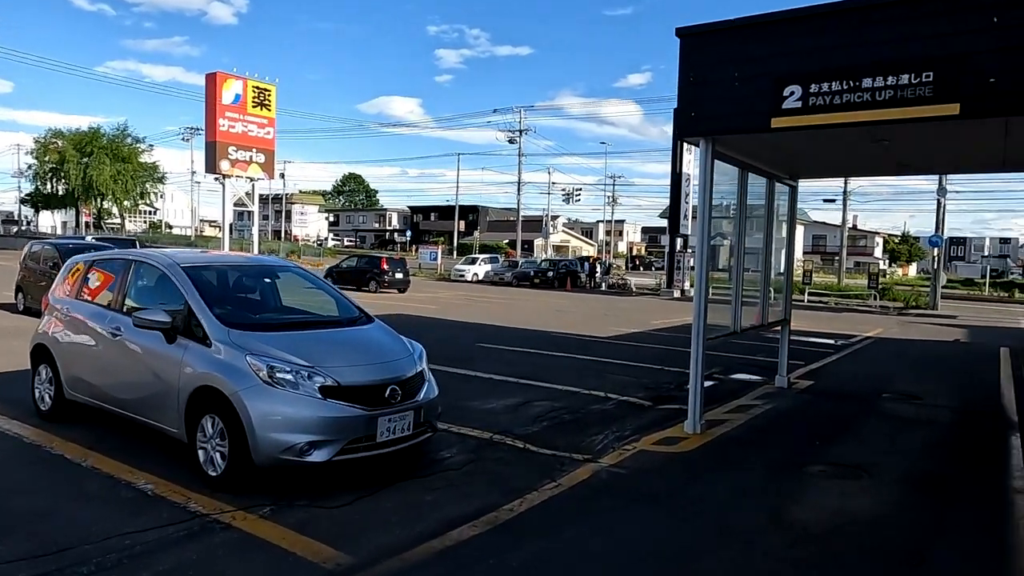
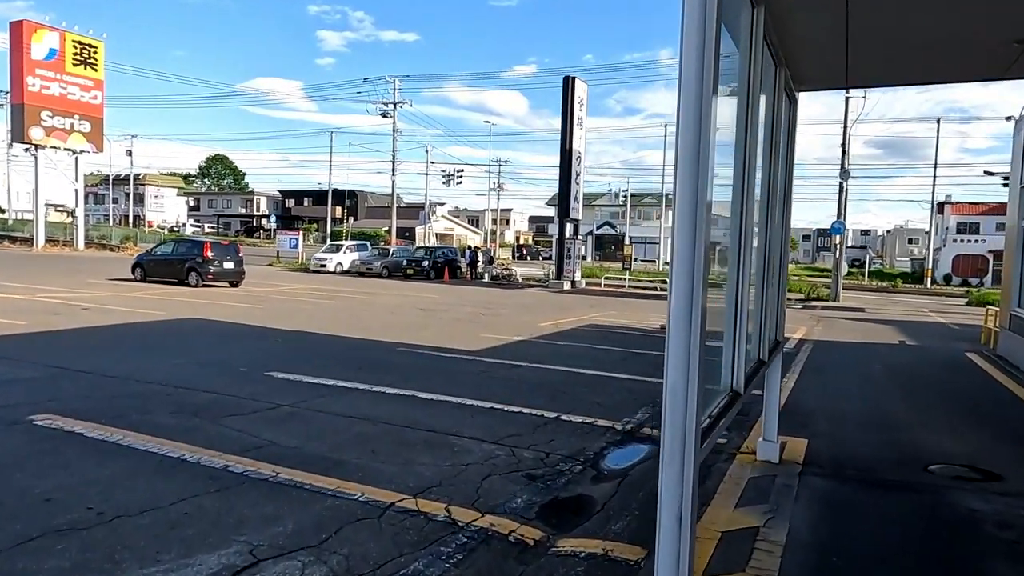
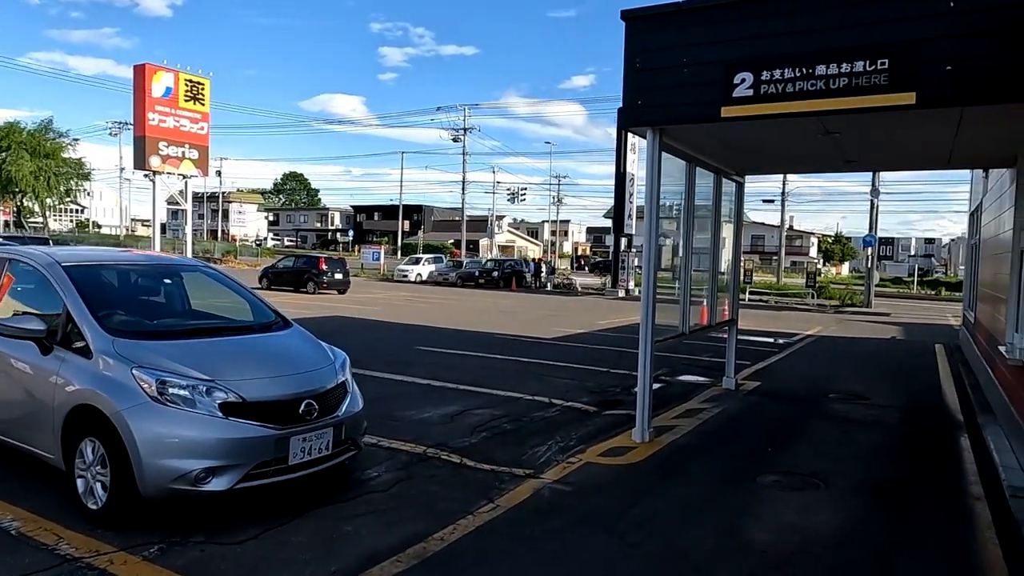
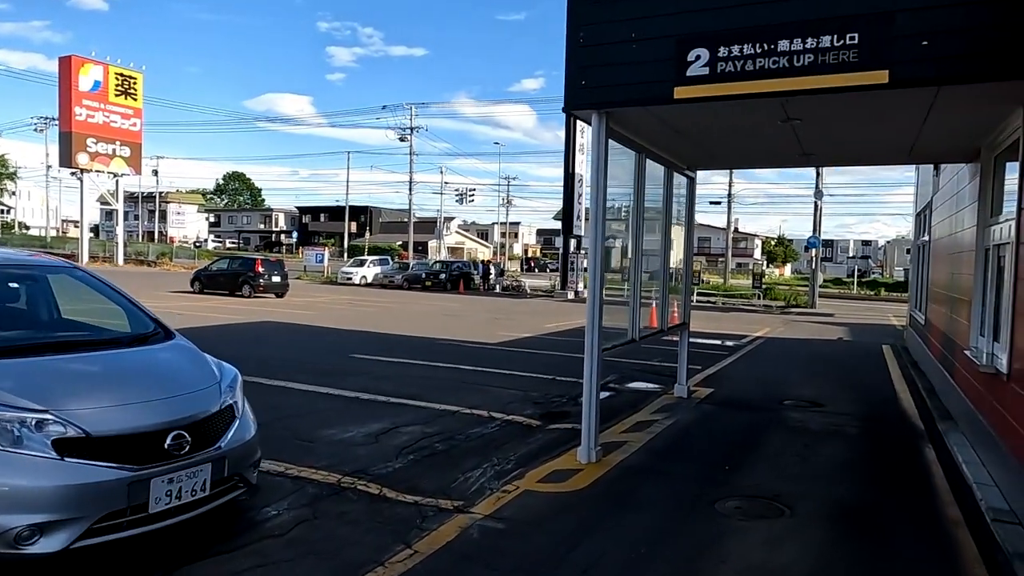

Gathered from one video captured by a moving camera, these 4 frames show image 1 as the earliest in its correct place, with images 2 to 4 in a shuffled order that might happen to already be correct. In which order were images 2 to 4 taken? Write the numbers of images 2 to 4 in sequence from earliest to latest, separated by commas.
3, 4, 2
